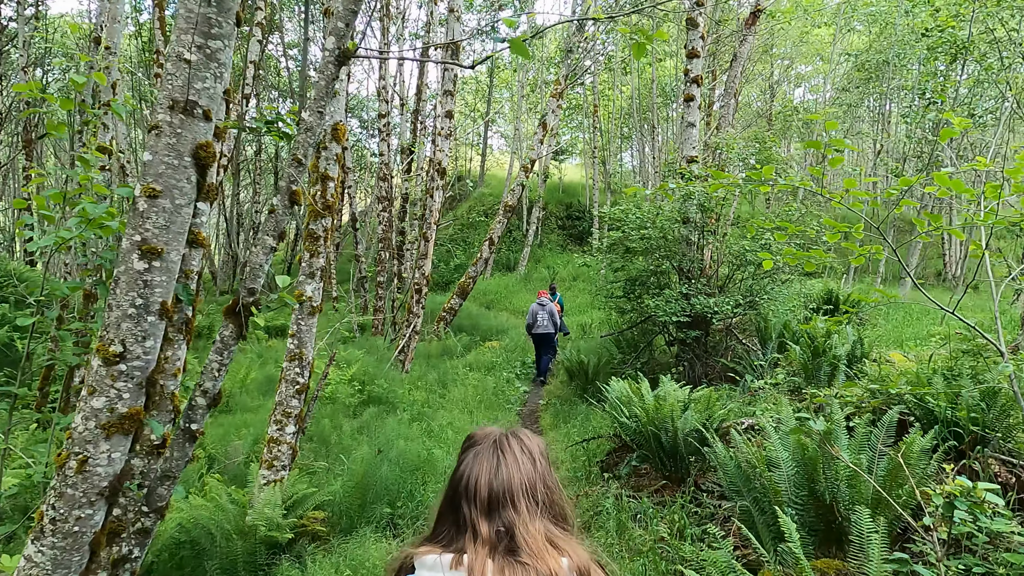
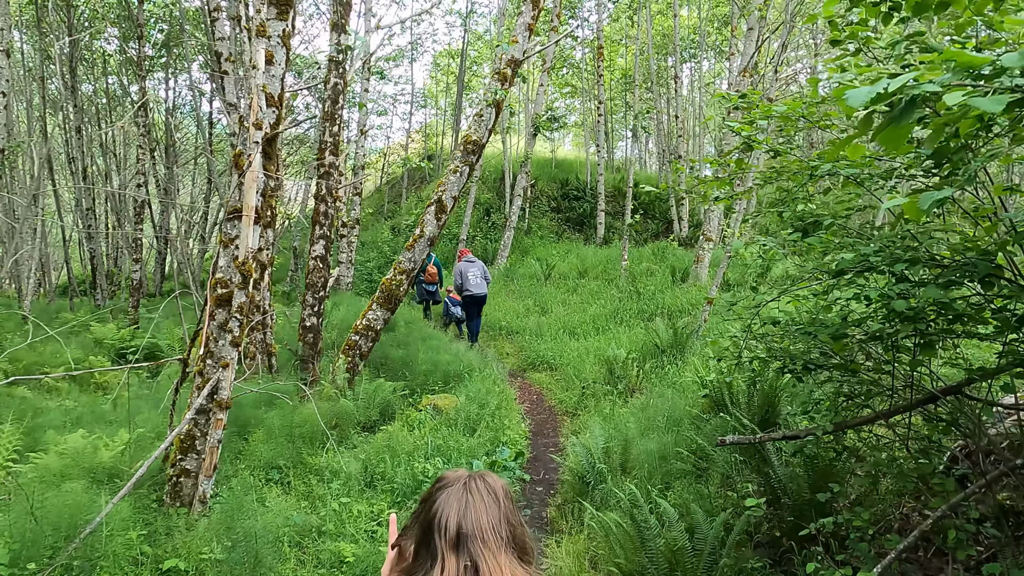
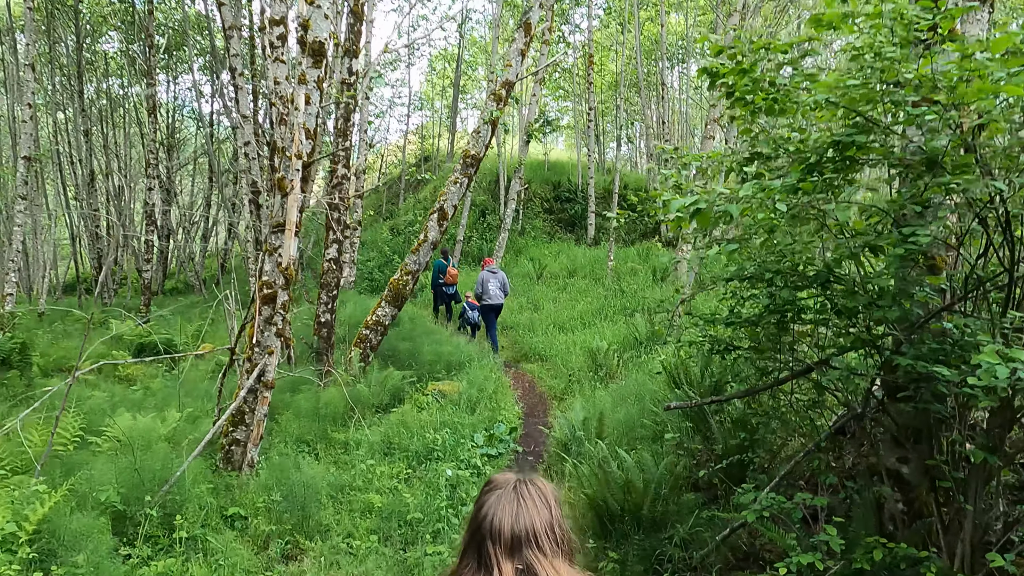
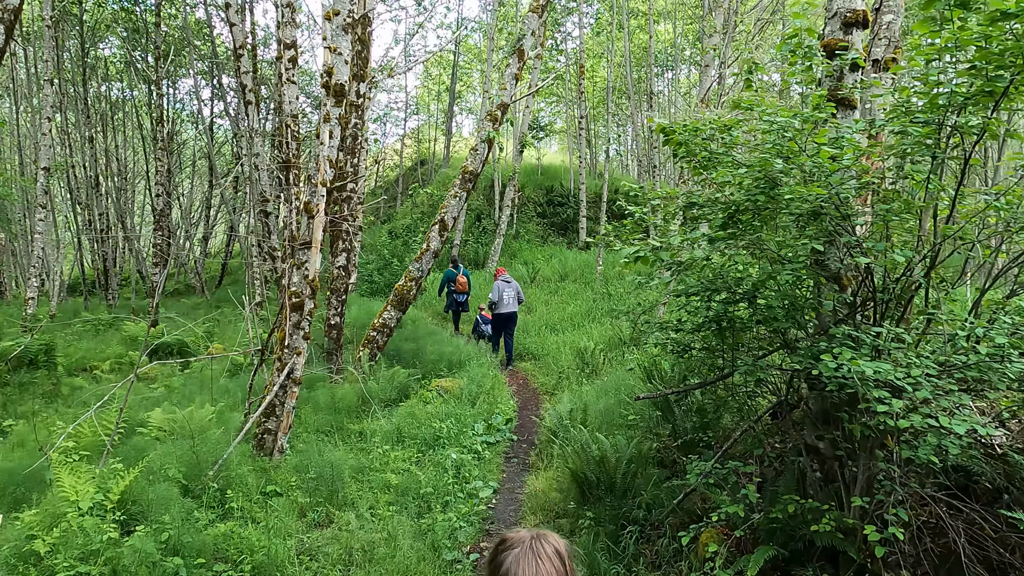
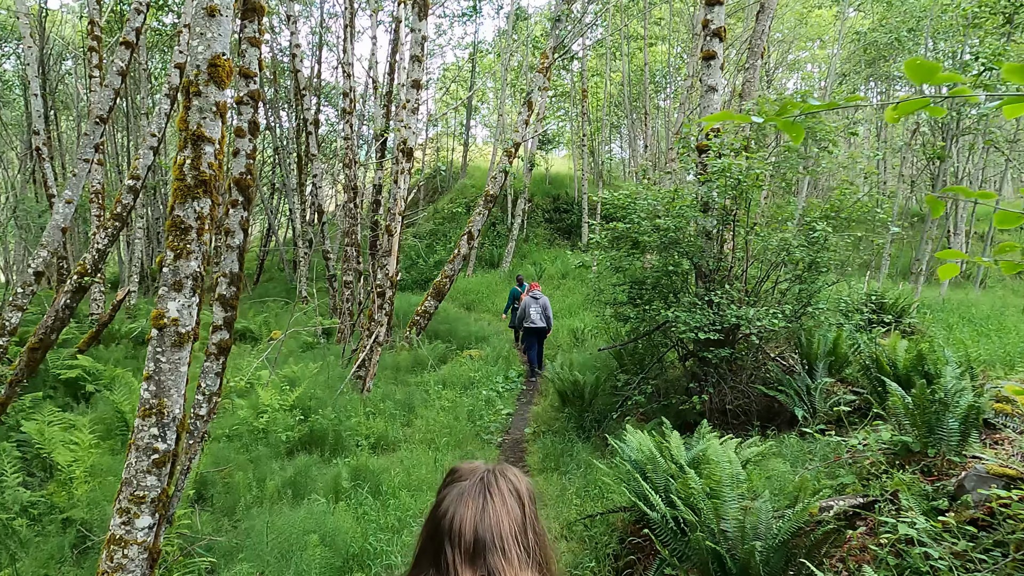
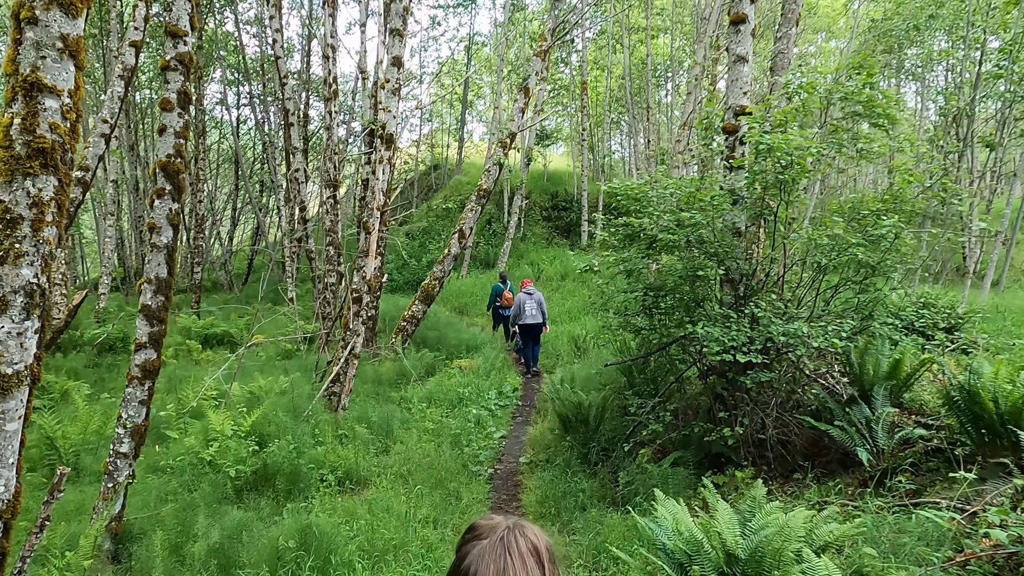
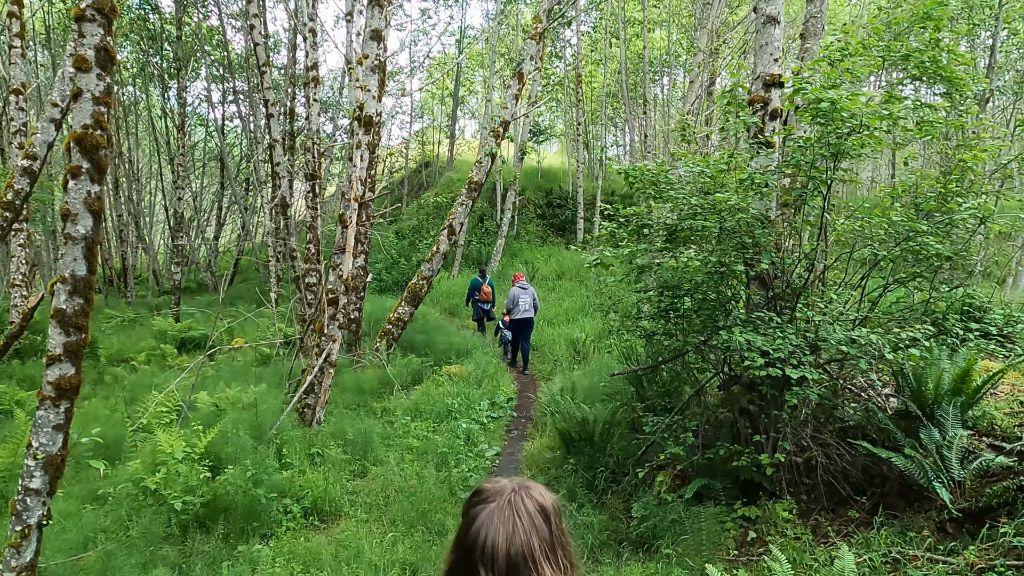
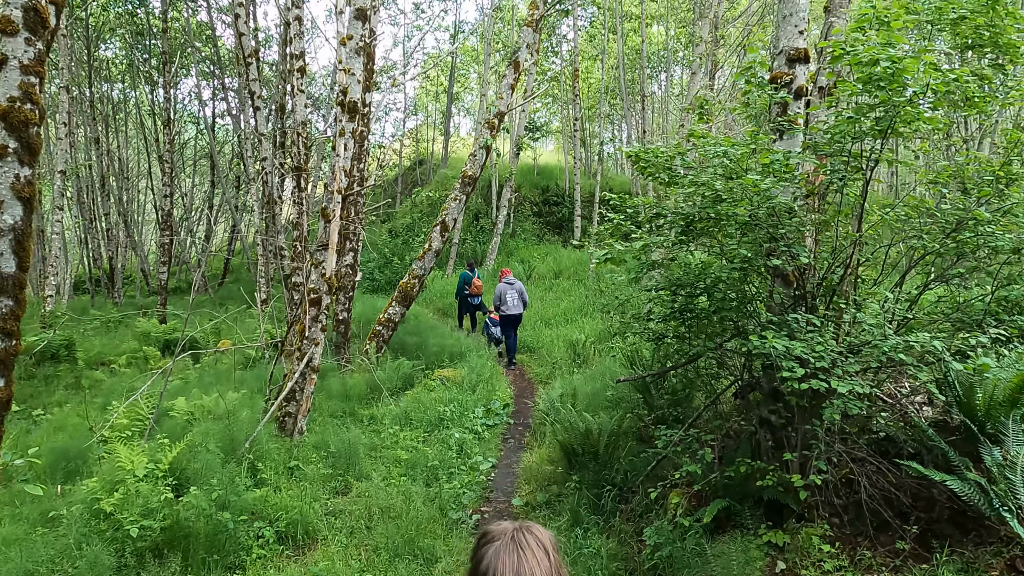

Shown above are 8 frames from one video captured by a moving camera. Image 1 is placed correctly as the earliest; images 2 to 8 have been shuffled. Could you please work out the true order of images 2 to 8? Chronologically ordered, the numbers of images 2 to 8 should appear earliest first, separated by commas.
5, 6, 7, 8, 4, 3, 2
